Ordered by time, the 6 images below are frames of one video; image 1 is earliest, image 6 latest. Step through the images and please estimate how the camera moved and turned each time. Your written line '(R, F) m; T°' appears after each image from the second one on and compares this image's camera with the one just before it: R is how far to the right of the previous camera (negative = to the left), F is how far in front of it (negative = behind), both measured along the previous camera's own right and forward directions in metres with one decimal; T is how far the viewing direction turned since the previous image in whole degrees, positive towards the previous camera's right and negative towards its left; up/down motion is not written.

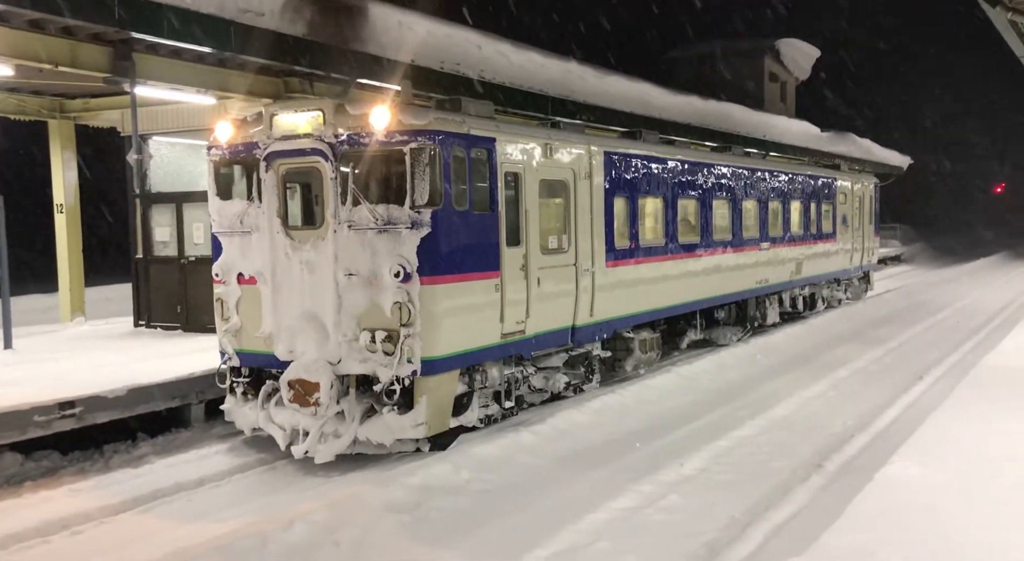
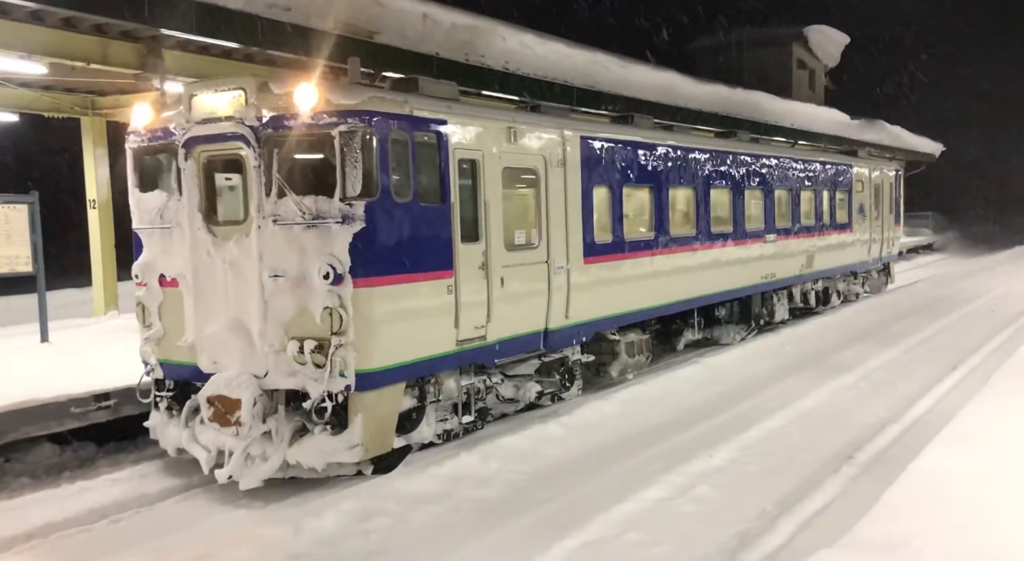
(+0.5, +0.9) m; -2°
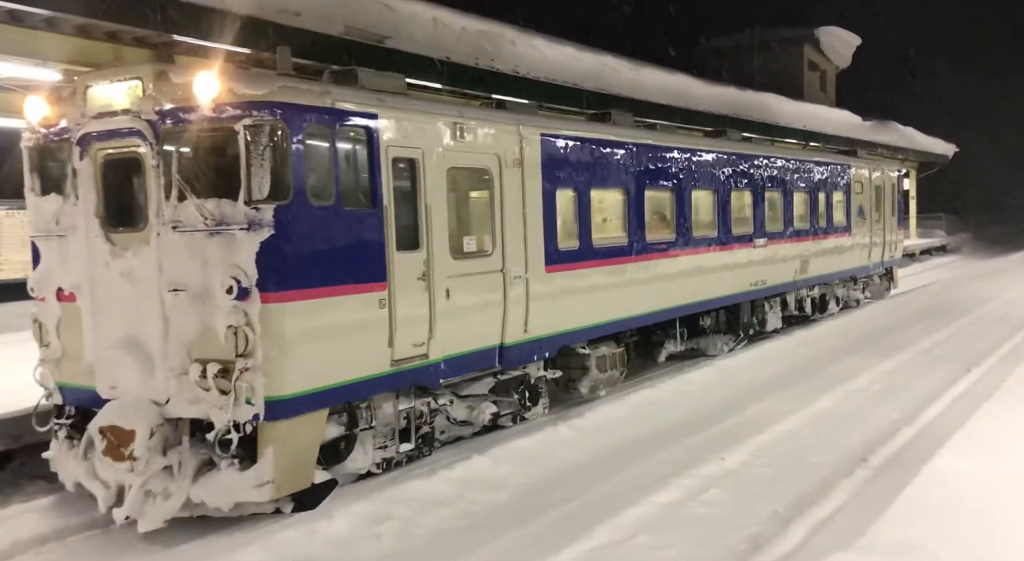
(+0.5, +0.7) m; -1°
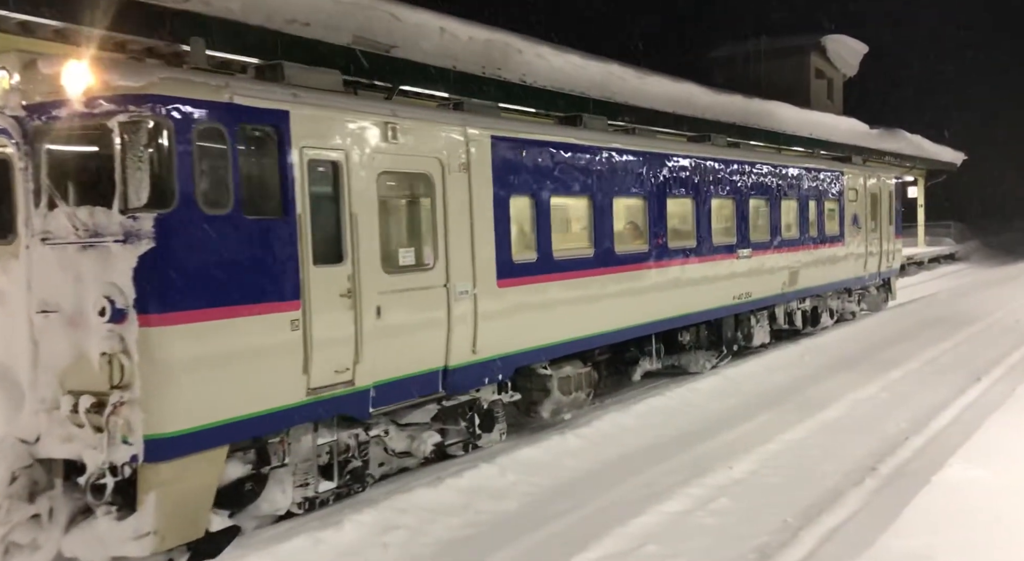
(+0.4, +0.7) m; 0°
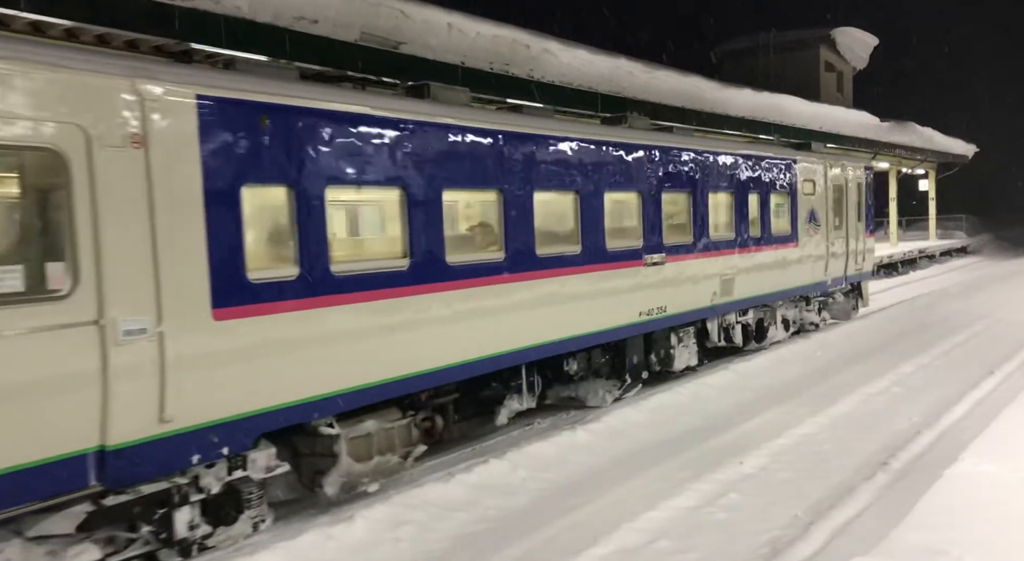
(+1.5, +2.4) m; 0°
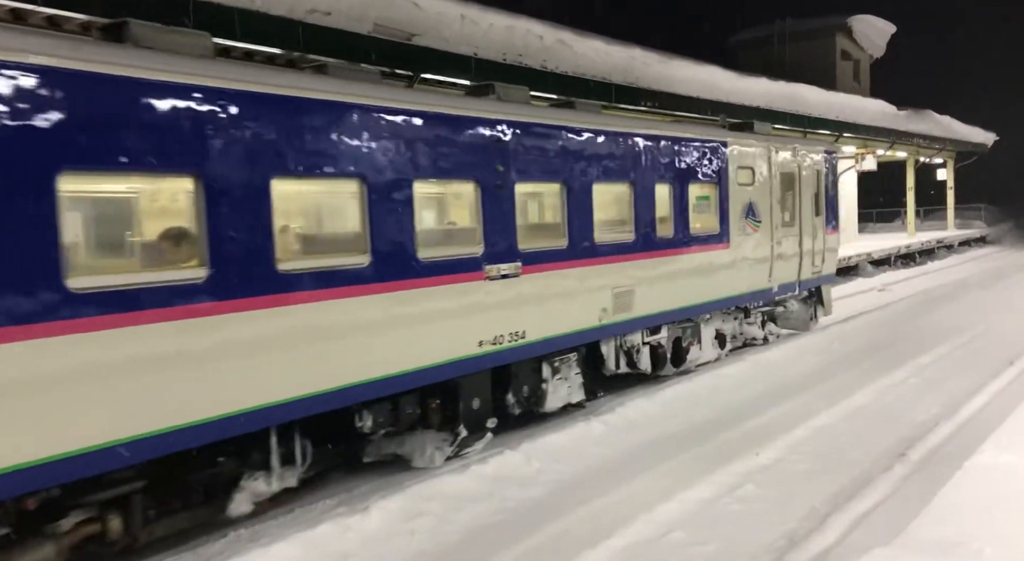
(+1.7, +2.5) m; -1°
